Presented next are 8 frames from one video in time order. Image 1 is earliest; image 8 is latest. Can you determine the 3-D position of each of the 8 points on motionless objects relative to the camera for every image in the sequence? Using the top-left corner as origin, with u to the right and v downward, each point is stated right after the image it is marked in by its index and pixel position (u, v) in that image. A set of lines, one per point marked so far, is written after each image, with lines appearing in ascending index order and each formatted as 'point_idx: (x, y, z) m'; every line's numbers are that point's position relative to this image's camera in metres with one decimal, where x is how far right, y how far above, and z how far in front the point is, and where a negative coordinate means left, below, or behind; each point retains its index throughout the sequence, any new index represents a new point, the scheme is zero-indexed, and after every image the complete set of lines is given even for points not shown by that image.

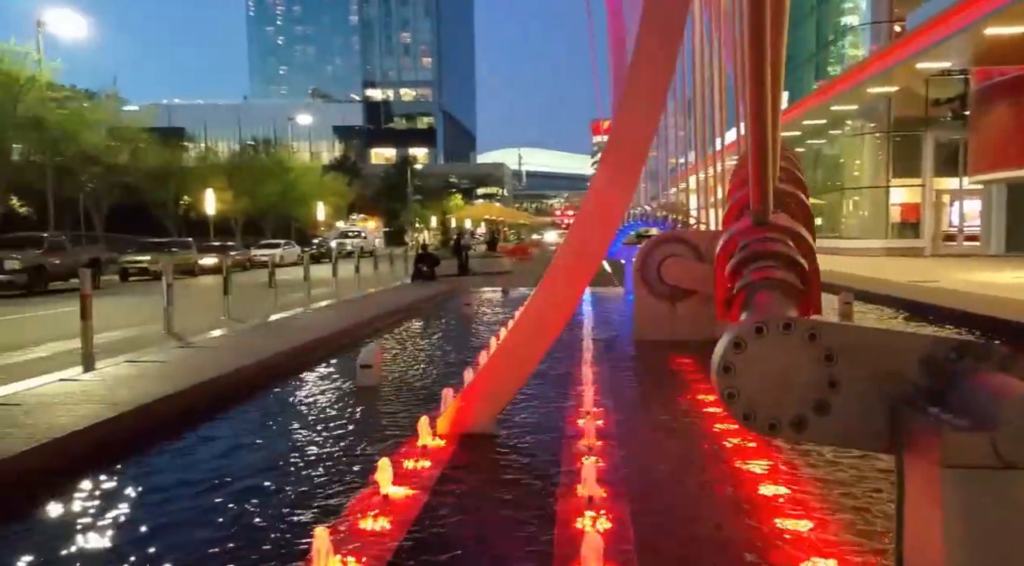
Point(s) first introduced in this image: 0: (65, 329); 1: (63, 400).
0: (-6.4, -0.7, +13.0) m
1: (-4.3, -1.1, +8.7) m
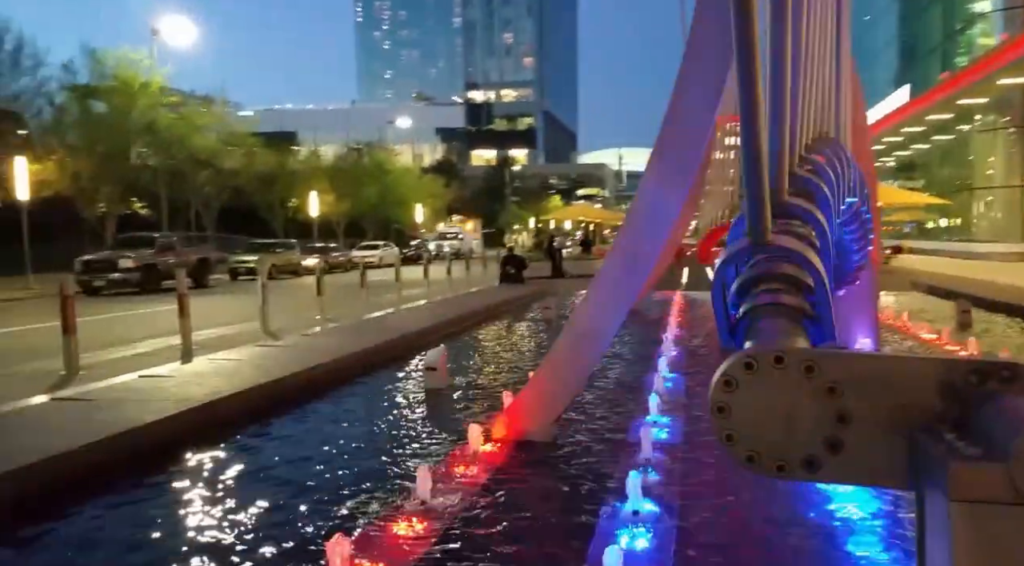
0: (-5.1, -0.7, +13.7) m
1: (-3.7, -1.1, +9.1) m
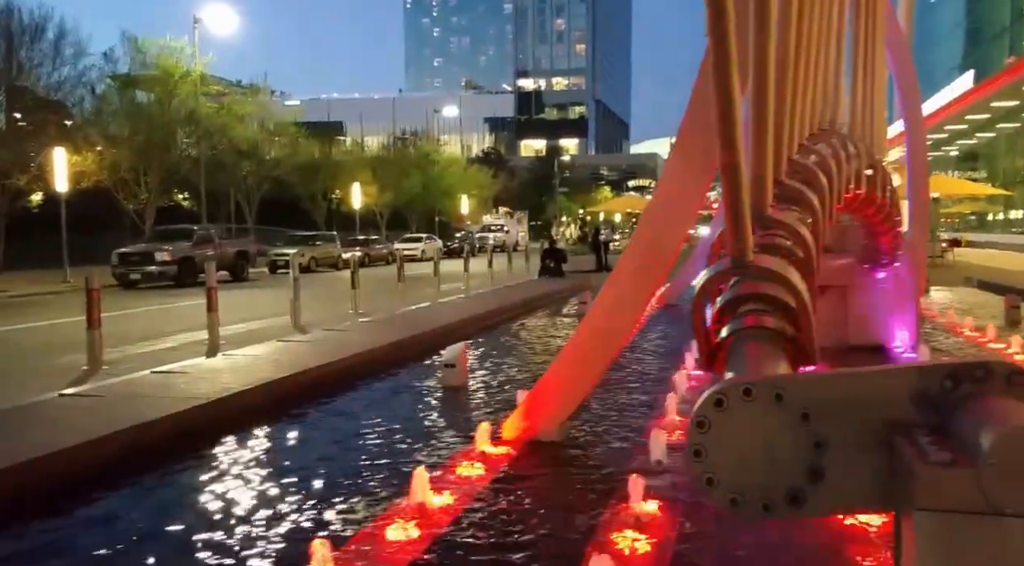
0: (-4.6, -0.6, +13.5) m
1: (-3.5, -1.1, +8.9) m
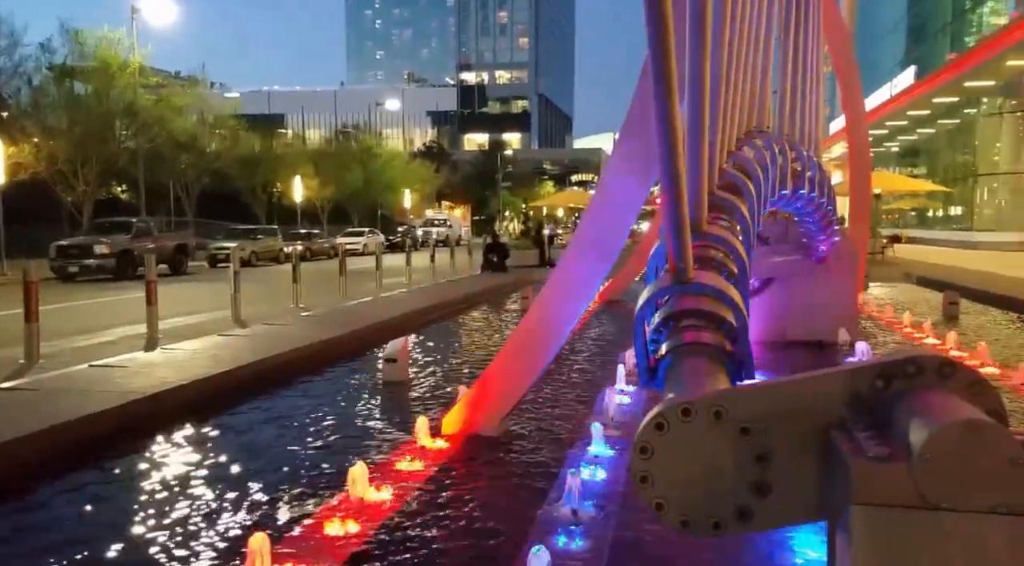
0: (-5.4, -0.5, +13.3) m
1: (-4.0, -1.0, +8.7) m
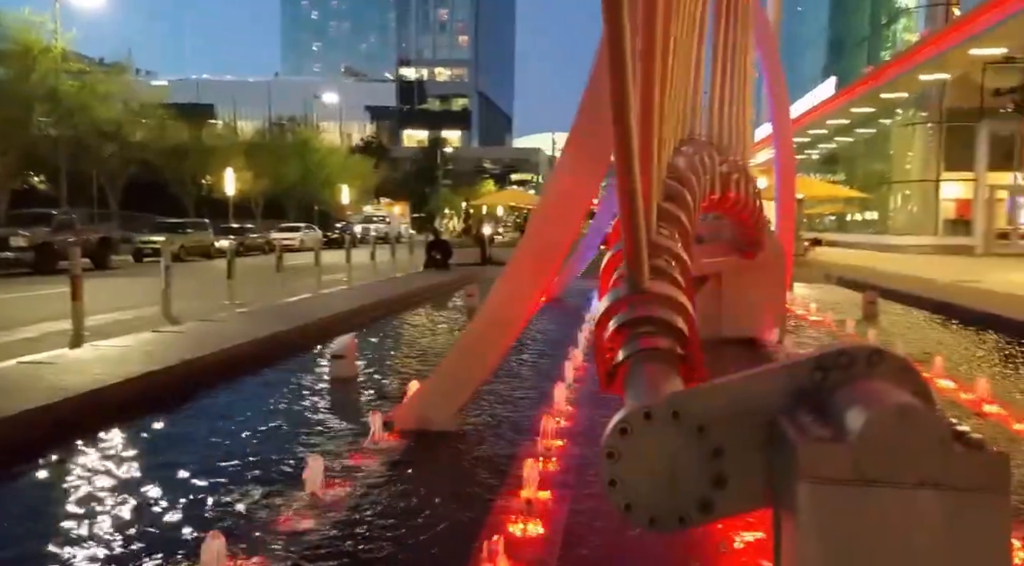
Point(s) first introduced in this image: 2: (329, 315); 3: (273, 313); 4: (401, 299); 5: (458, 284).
0: (-6.2, -0.4, +12.7) m
1: (-4.5, -0.9, +8.2) m
2: (-2.5, -0.5, +12.6) m
3: (-3.2, -0.4, +12.5) m
4: (-1.8, -0.2, +14.8) m
5: (-0.8, 0.0, +17.7) m
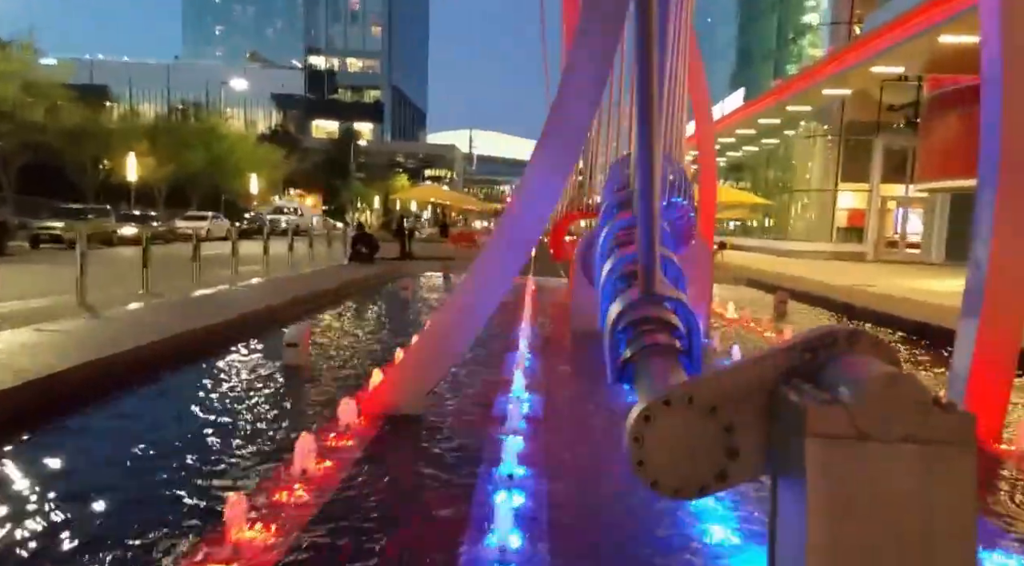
0: (-7.1, -0.2, +11.6) m
1: (-4.7, -0.8, +7.5) m
2: (-3.4, -0.3, +12.2) m
3: (-4.1, -0.3, +11.9) m
4: (-3.0, -0.1, +14.4) m
5: (-2.5, +0.1, +17.5) m
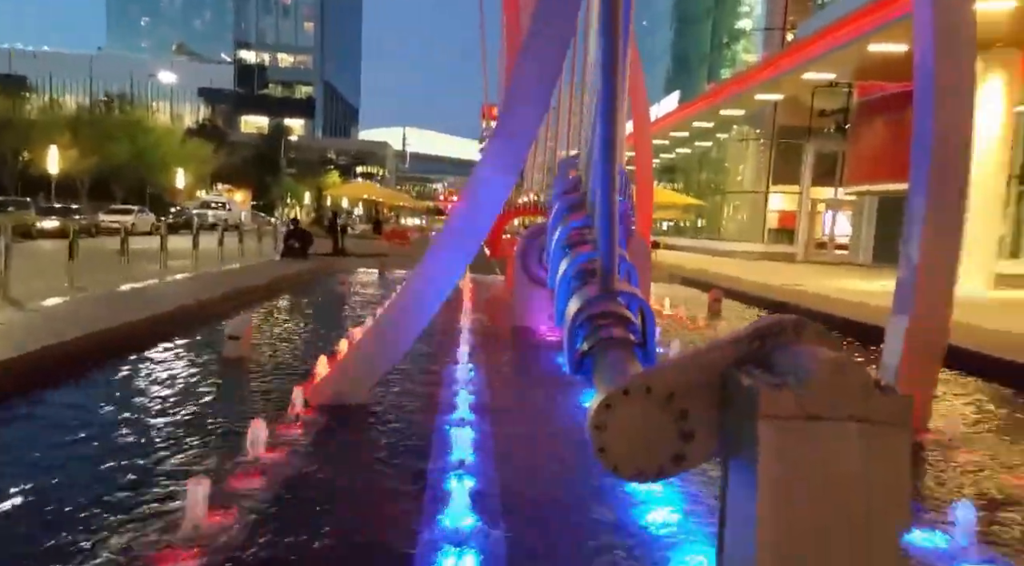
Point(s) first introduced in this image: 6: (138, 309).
0: (-7.8, -0.1, +11.1) m
1: (-5.1, -0.7, +7.2) m
2: (-4.2, -0.3, +11.9) m
3: (-4.9, -0.2, +11.6) m
4: (-4.0, -0.1, +14.1) m
5: (-3.8, +0.1, +17.3) m
6: (-4.5, -0.3, +11.2) m
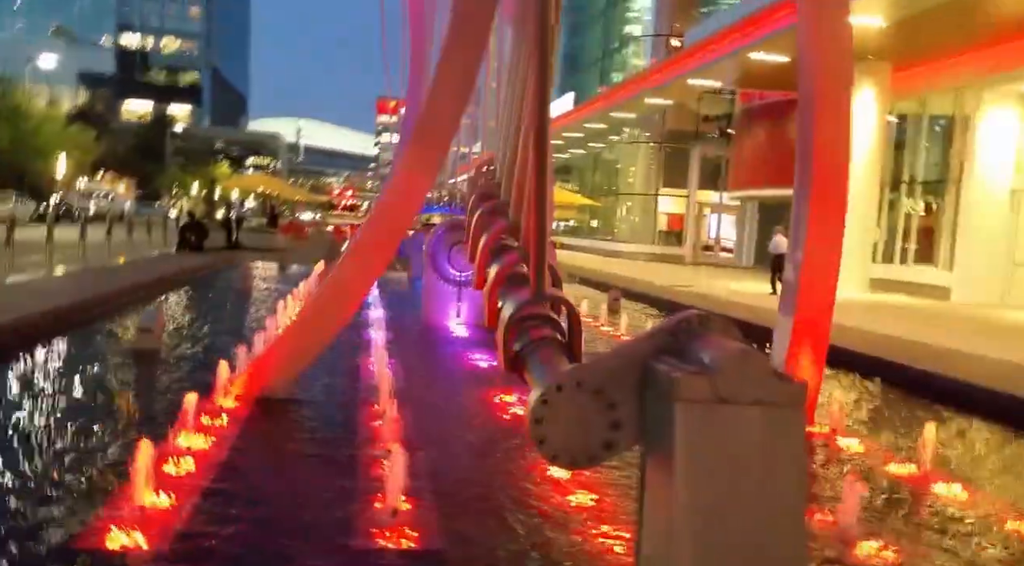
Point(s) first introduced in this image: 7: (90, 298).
0: (-8.9, 0.0, +10.0) m
1: (-5.7, -0.6, +6.5) m
2: (-5.4, -0.2, +11.4) m
3: (-6.1, -0.1, +11.0) m
4: (-5.5, 0.0, +13.6) m
5: (-5.7, +0.2, +16.7) m
6: (-5.6, -0.2, +10.6) m
7: (-5.4, -0.1, +11.8) m
